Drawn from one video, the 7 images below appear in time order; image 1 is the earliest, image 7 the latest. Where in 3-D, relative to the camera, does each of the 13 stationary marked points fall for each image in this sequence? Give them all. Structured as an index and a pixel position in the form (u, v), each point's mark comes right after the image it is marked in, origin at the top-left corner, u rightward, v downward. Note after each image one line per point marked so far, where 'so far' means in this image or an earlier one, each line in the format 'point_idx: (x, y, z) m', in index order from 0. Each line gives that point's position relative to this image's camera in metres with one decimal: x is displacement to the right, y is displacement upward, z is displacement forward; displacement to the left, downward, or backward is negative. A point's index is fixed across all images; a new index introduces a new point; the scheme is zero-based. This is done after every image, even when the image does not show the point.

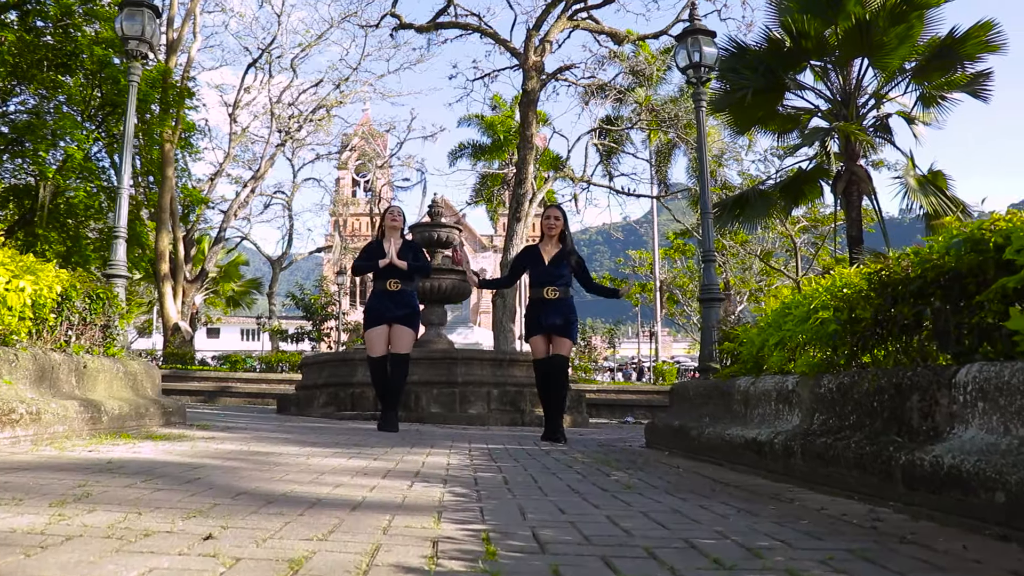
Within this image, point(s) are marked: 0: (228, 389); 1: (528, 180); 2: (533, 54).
0: (-4.5, -1.6, +13.9) m
1: (+0.4, +2.4, +19.6) m
2: (+0.5, +5.2, +19.8) m
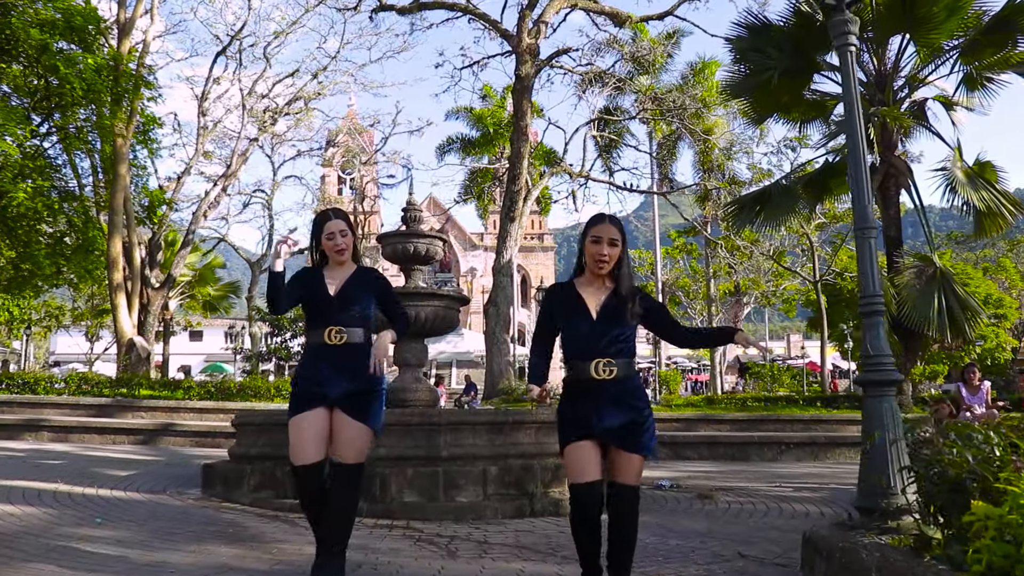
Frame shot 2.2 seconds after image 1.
0: (-4.5, -1.9, +11.7) m
1: (+0.2, +2.2, +17.5) m
2: (+0.3, +5.0, +17.6) m
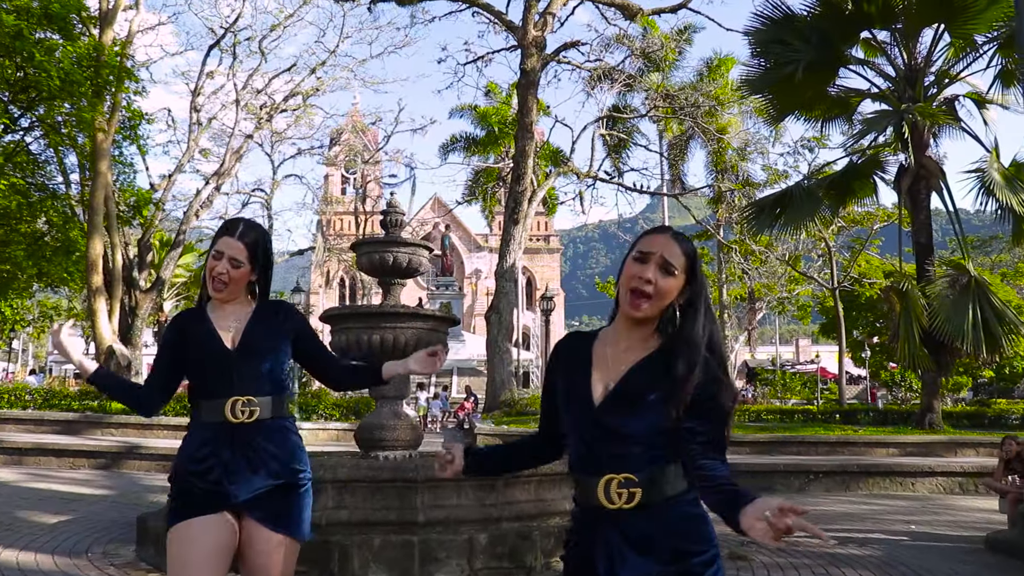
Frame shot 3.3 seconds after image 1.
0: (-4.5, -1.9, +10.7) m
1: (+0.3, +2.1, +16.4) m
2: (+0.4, +4.9, +16.6) m
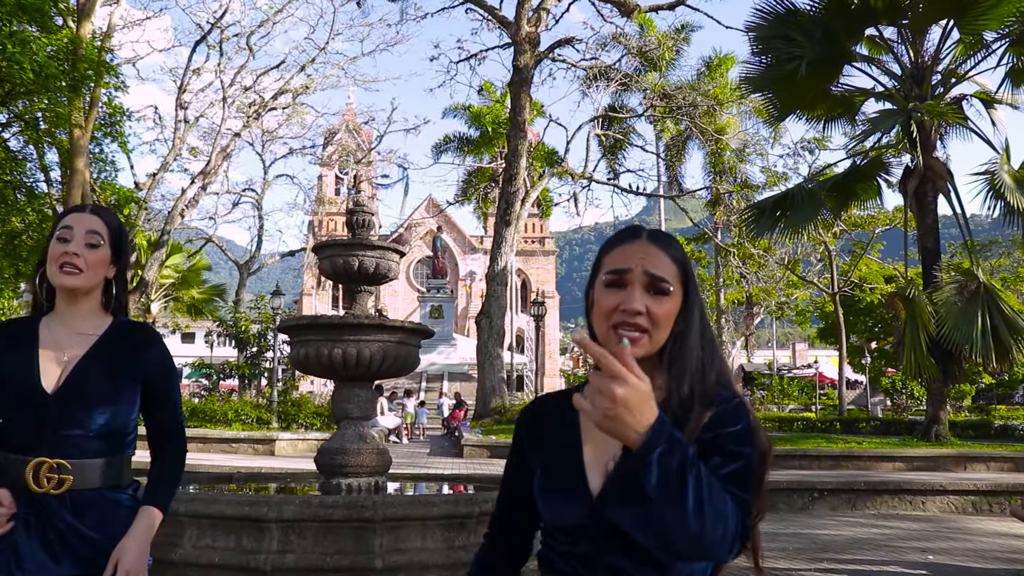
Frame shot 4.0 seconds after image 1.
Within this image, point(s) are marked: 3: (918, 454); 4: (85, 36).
0: (-4.7, -2.0, +10.0) m
1: (+0.1, +2.0, +15.8) m
2: (+0.3, +4.8, +16.0) m
3: (+5.4, -2.2, +11.7) m
4: (-8.5, +5.0, +17.5) m
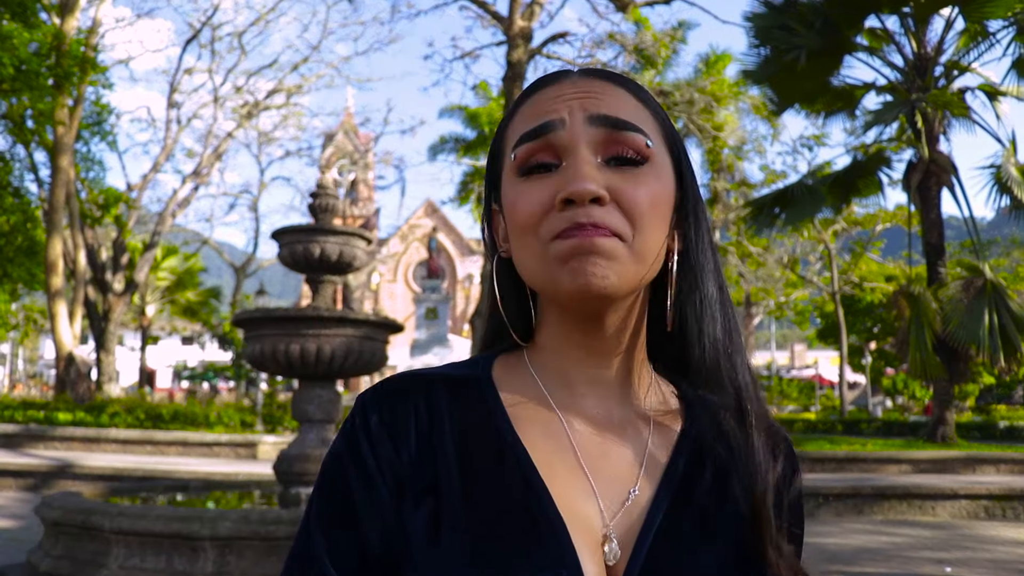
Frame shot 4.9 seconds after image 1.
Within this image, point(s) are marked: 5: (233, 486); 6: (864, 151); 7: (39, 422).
0: (-4.8, -2.0, +9.6) m
1: (0.0, +2.0, +15.4) m
2: (+0.1, +4.8, +15.6) m
3: (+5.3, -2.2, +11.3) m
4: (-8.6, +5.0, +17.2) m
5: (-2.2, -1.5, +6.9) m
6: (+5.1, +2.0, +12.9) m
7: (-6.6, -1.9, +12.4) m
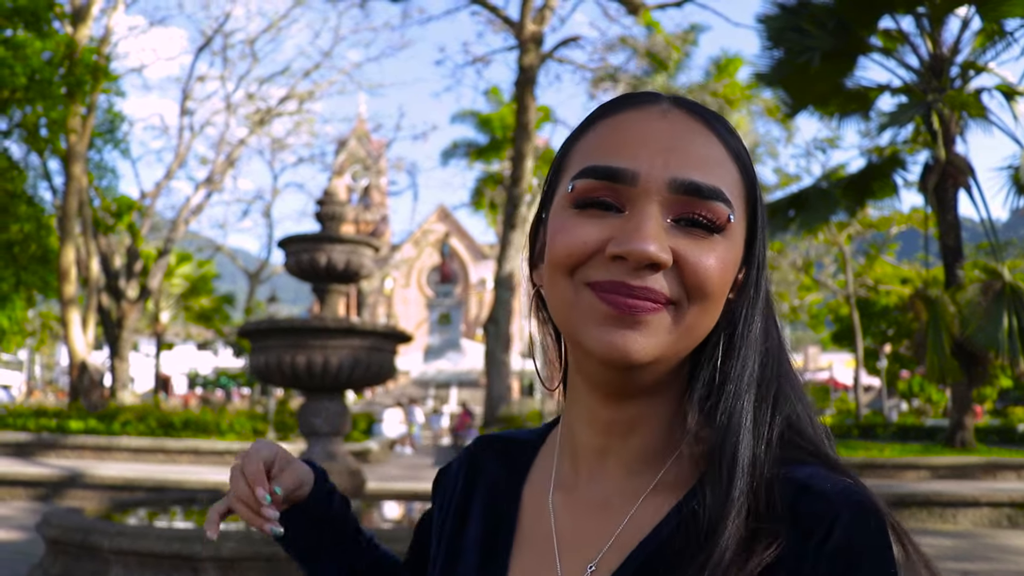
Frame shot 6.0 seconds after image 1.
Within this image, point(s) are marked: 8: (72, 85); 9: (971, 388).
0: (-4.7, -2.1, +9.6) m
1: (+0.2, +1.9, +15.3) m
2: (+0.3, +4.7, +15.5) m
3: (+5.4, -2.2, +11.2) m
4: (-8.4, +4.8, +17.2) m
5: (-2.1, -1.6, +6.8) m
6: (+5.3, +2.0, +12.8) m
7: (-6.4, -2.0, +12.4) m
8: (-8.4, +3.8, +16.6) m
9: (+6.6, -1.5, +12.8) m
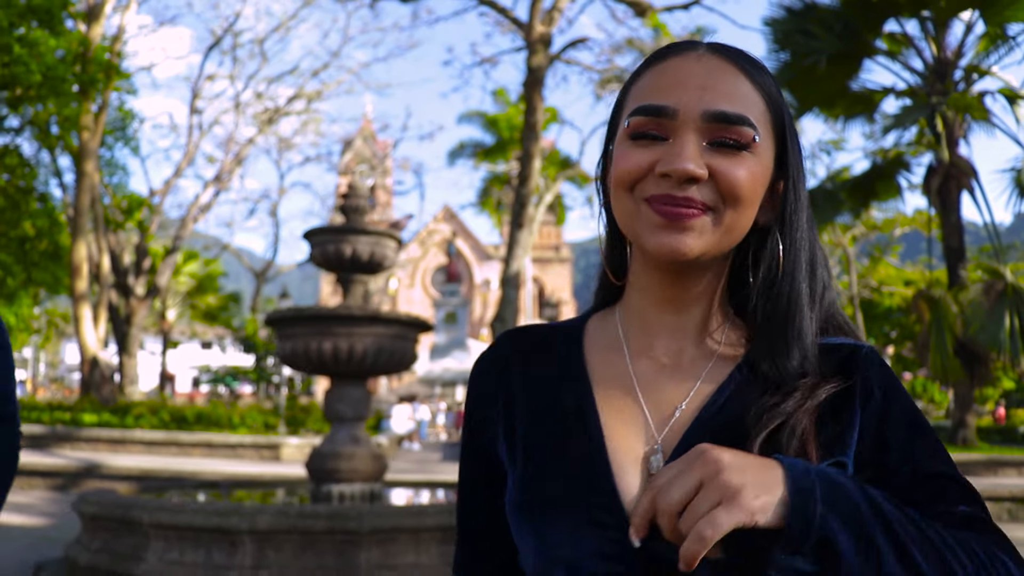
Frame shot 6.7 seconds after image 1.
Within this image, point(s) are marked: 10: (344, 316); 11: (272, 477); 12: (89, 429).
0: (-4.6, -2.0, +9.8) m
1: (+0.4, +2.0, +15.5) m
2: (+0.5, +4.7, +15.7) m
3: (+5.5, -2.2, +11.3) m
4: (-8.2, +4.9, +17.5) m
5: (-2.0, -1.5, +7.0) m
6: (+5.4, +2.0, +12.9) m
7: (-6.3, -1.9, +12.6) m
8: (-8.3, +3.8, +16.8) m
9: (+6.7, -1.5, +12.9) m
10: (-0.9, -0.1, +4.6) m
11: (-2.5, -2.0, +9.2) m
12: (-5.9, -2.0, +12.3) m
